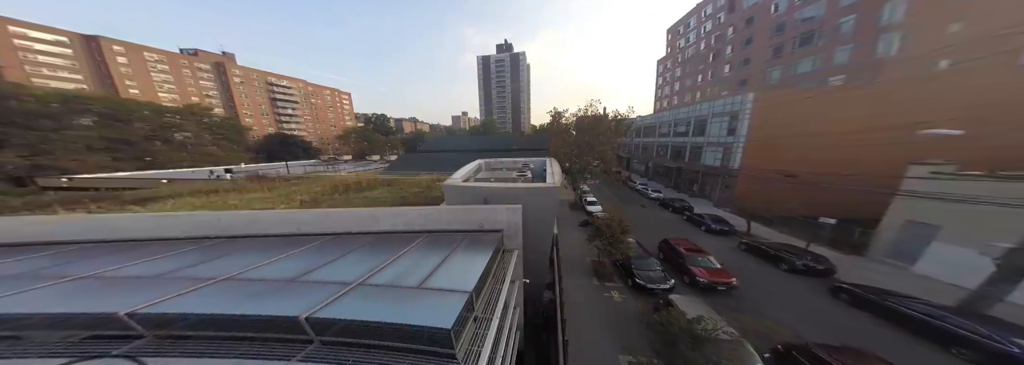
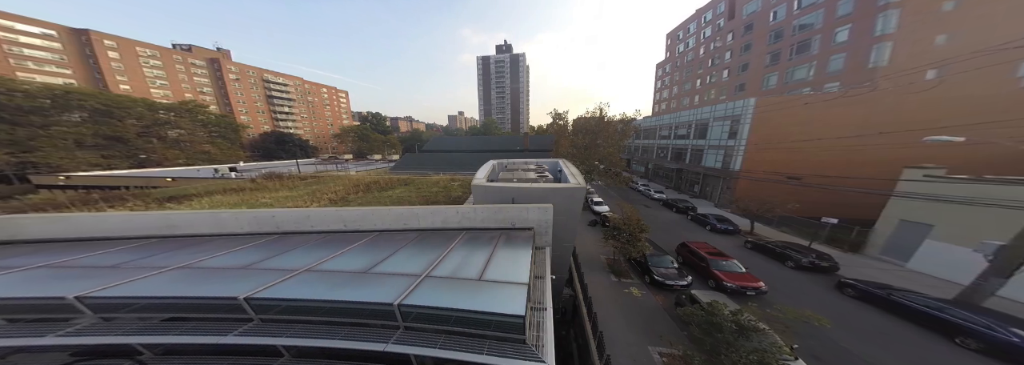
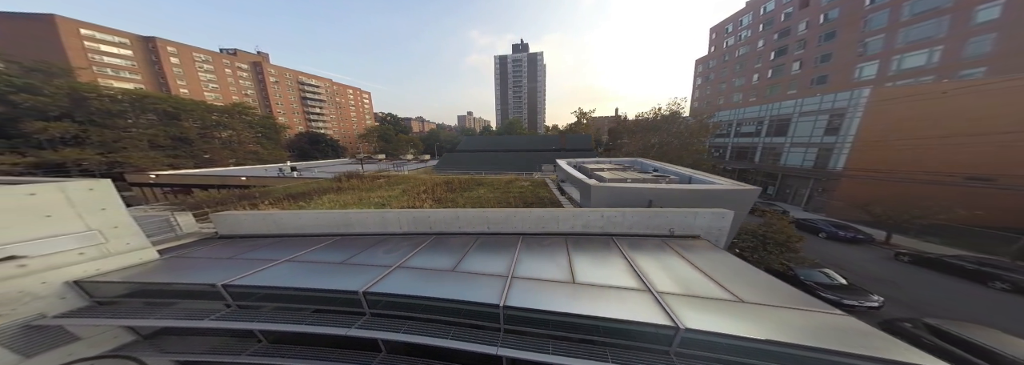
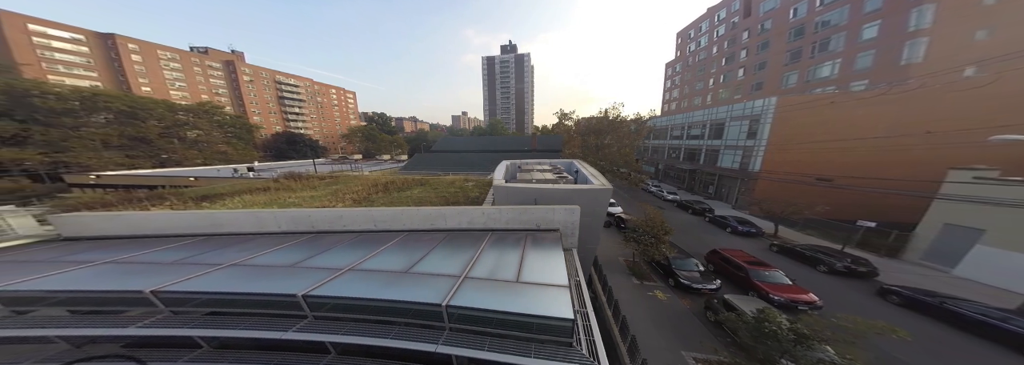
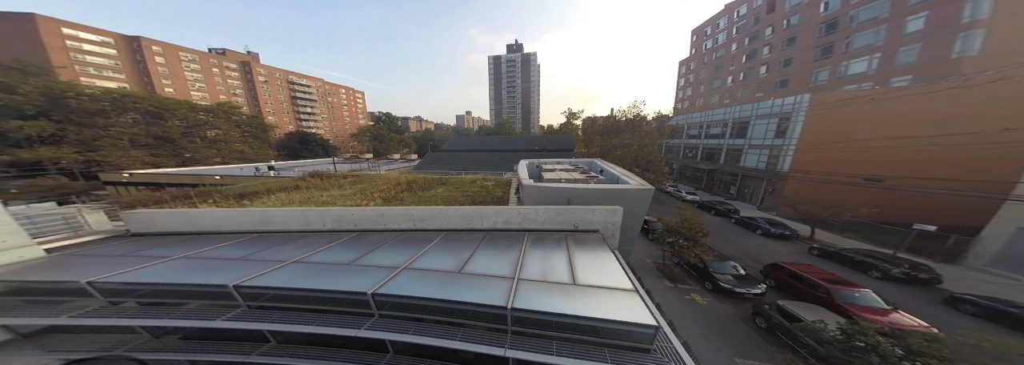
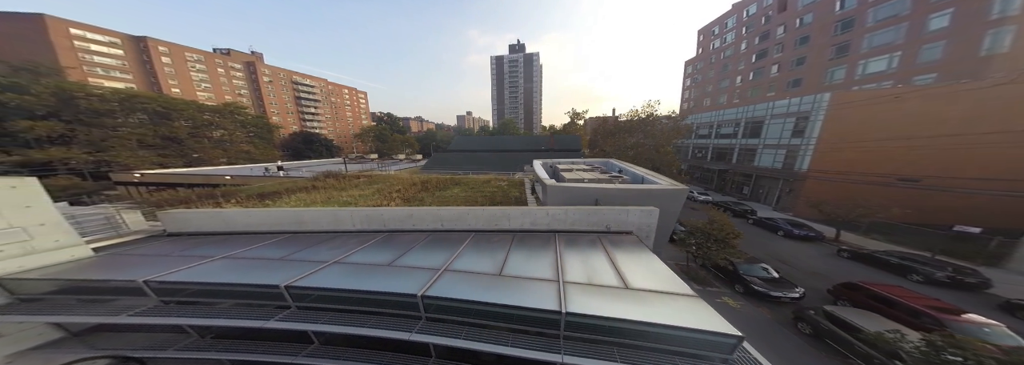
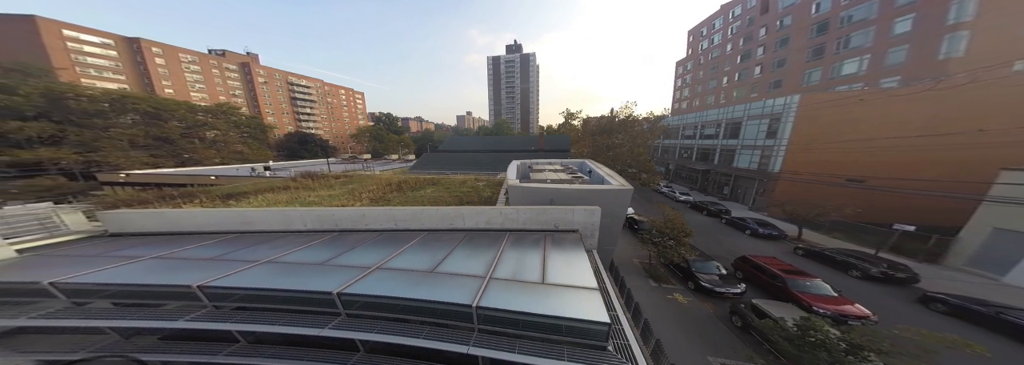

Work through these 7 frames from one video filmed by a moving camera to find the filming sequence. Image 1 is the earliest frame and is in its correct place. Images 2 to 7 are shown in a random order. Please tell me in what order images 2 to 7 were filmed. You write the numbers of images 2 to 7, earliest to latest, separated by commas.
2, 4, 7, 5, 6, 3
